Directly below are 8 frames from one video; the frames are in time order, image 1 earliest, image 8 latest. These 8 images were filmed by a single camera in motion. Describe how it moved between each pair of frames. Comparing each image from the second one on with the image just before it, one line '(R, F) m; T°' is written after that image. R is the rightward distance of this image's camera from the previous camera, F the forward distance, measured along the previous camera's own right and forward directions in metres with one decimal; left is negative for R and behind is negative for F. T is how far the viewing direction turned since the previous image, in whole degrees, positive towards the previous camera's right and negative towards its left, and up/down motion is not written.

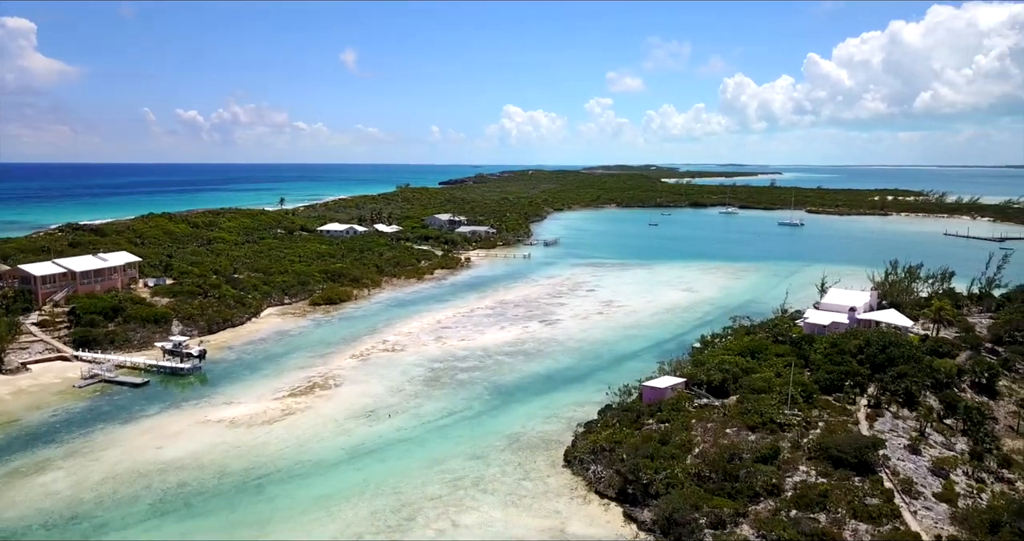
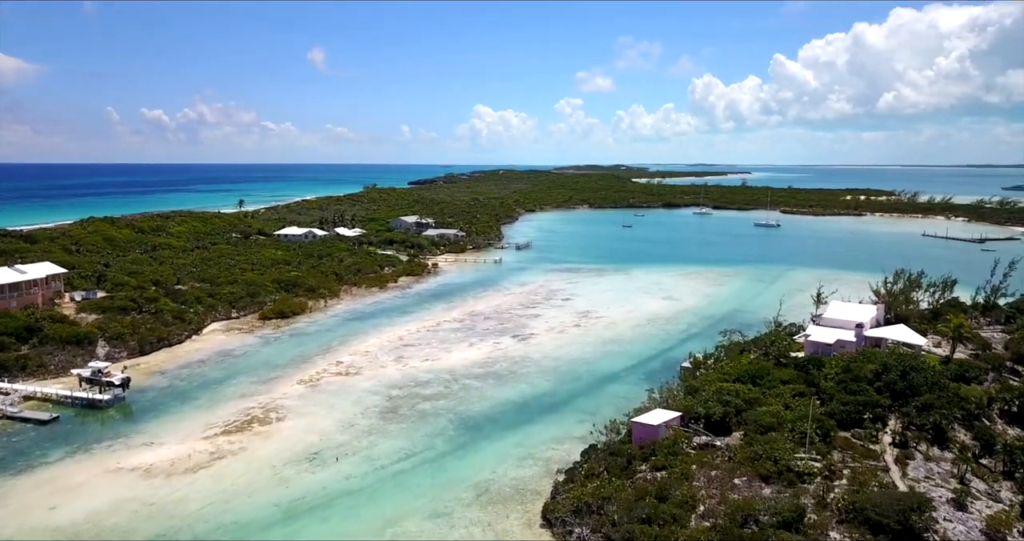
(+0.1, +2.7) m; +2°
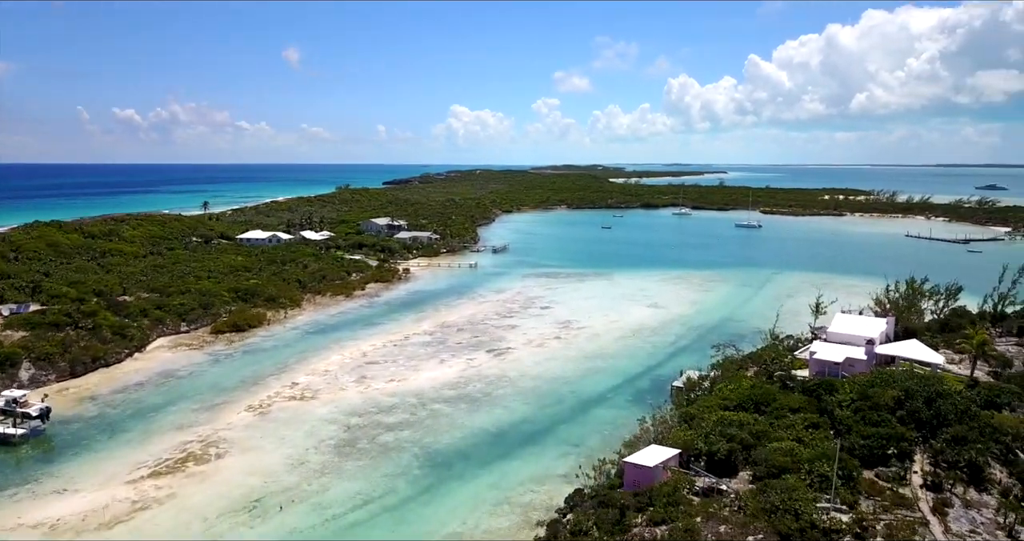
(+0.1, +2.2) m; +2°
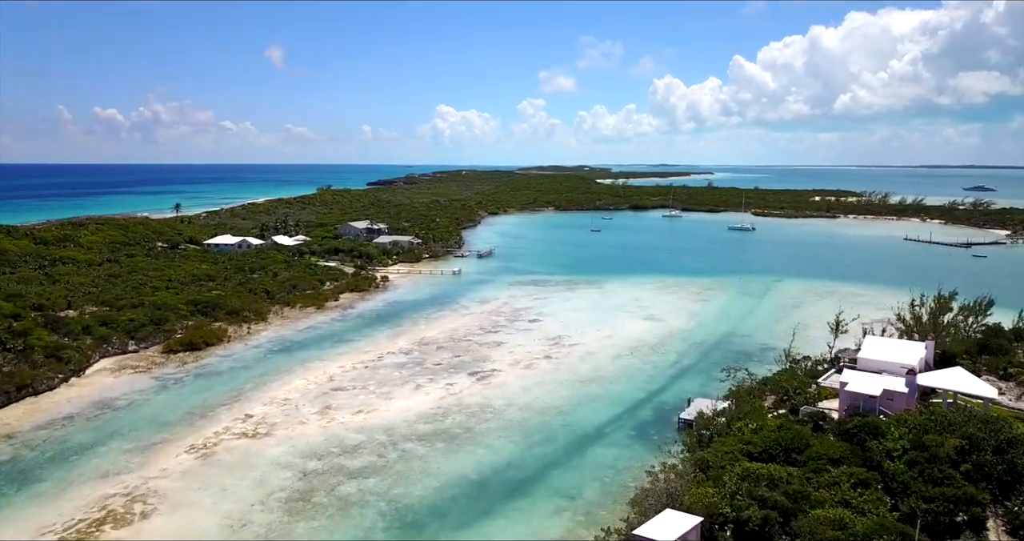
(0.0, +2.6) m; +1°
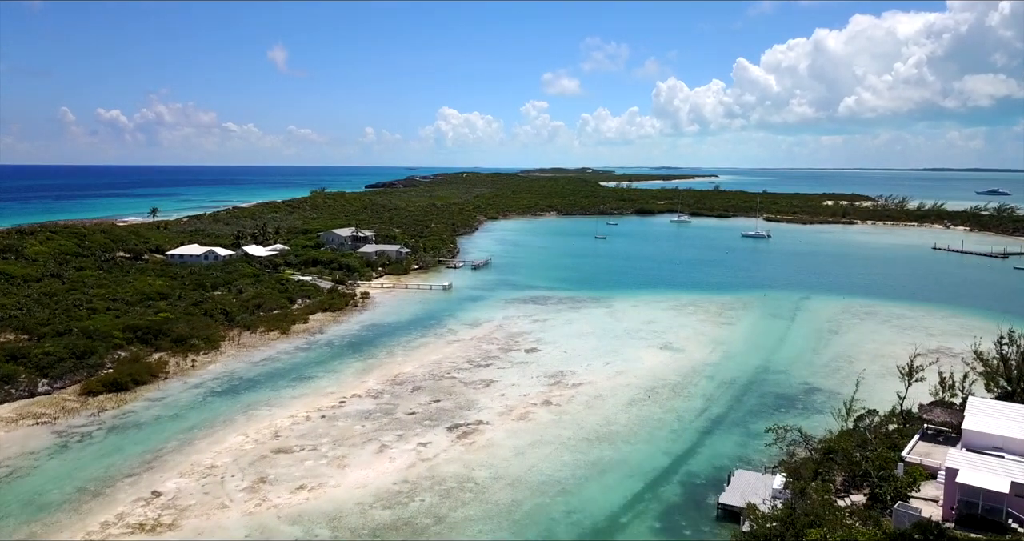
(+0.3, +4.4) m; 0°
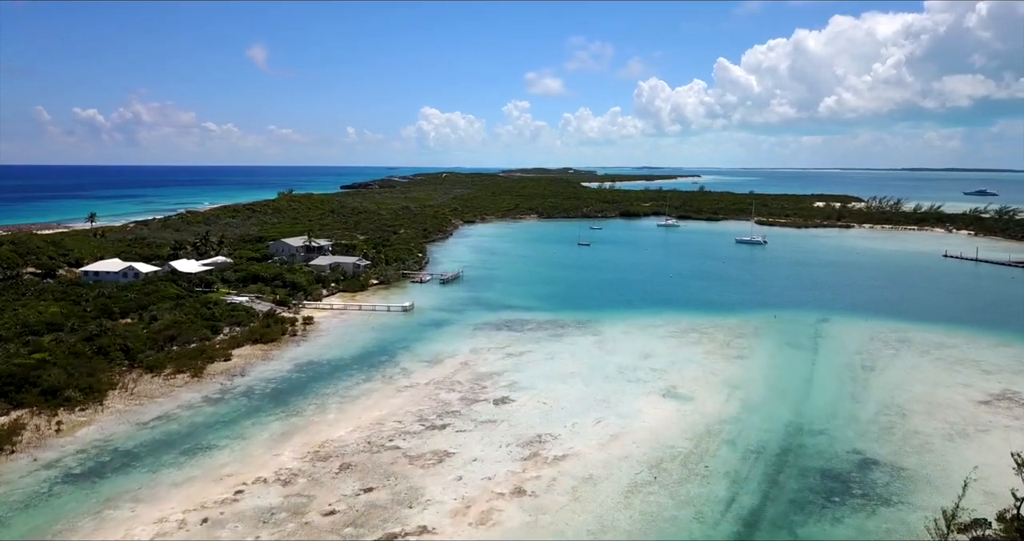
(+0.5, +5.4) m; +1°
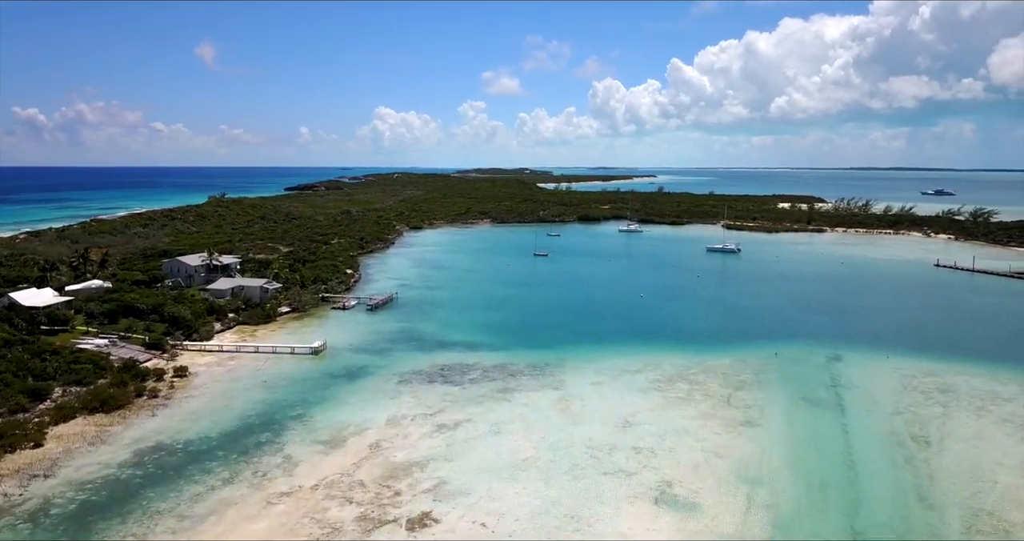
(+0.7, +6.7) m; +3°
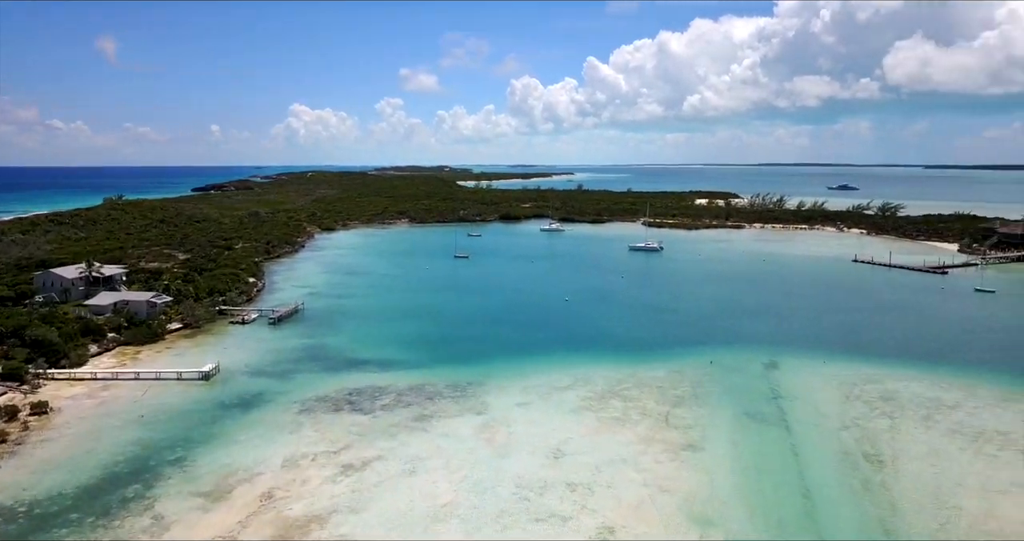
(+0.2, +2.3) m; +6°
